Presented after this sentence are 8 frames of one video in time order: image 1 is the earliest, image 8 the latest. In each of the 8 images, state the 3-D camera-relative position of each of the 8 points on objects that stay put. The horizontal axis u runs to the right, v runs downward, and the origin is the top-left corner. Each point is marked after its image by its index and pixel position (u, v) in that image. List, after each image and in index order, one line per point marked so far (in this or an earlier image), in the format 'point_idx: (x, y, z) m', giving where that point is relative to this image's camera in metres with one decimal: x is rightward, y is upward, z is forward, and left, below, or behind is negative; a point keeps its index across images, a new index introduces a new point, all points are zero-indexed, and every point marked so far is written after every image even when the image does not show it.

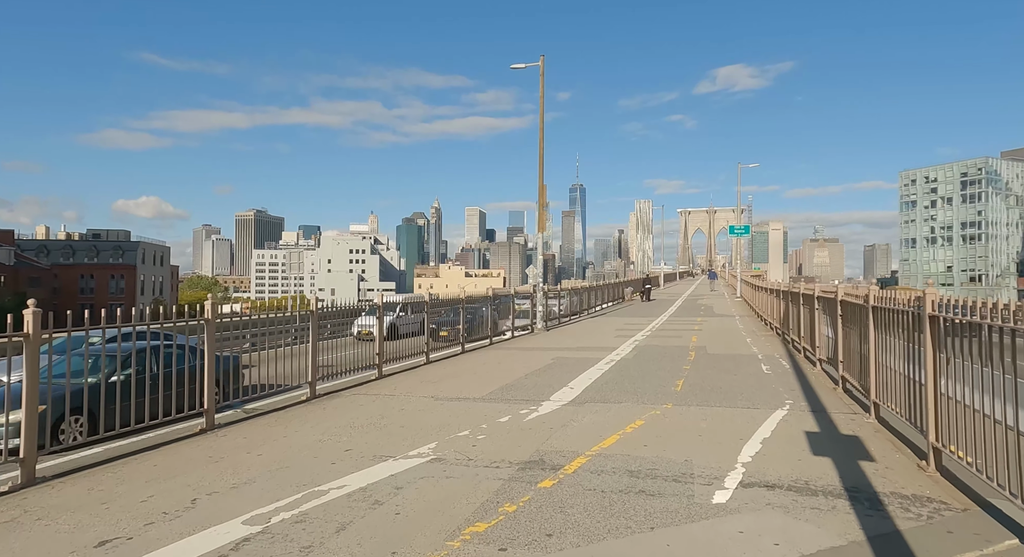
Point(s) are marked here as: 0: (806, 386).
0: (+5.0, -1.8, +11.0) m
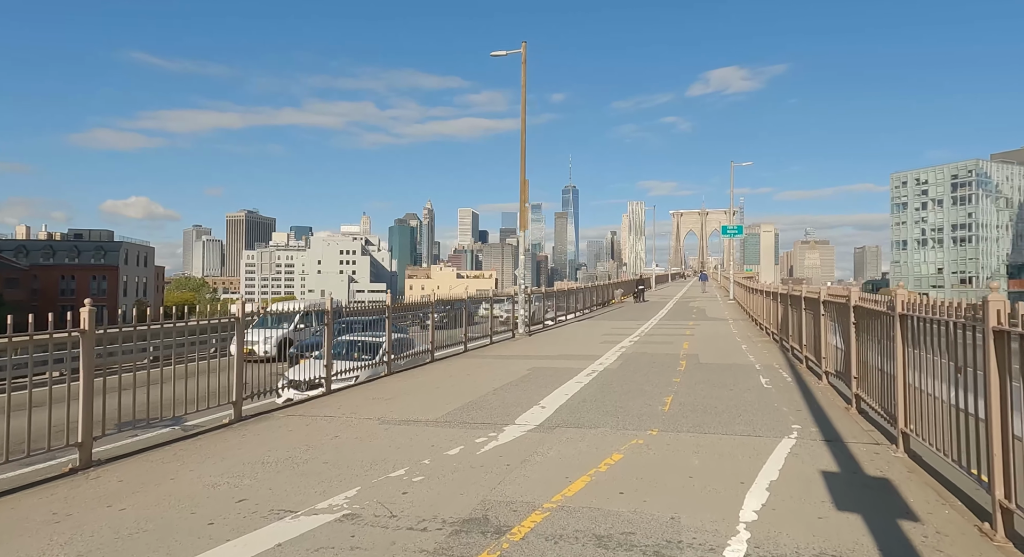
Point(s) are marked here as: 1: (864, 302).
0: (+4.4, -1.9, +9.5) m
1: (+4.9, -0.4, +9.1) m
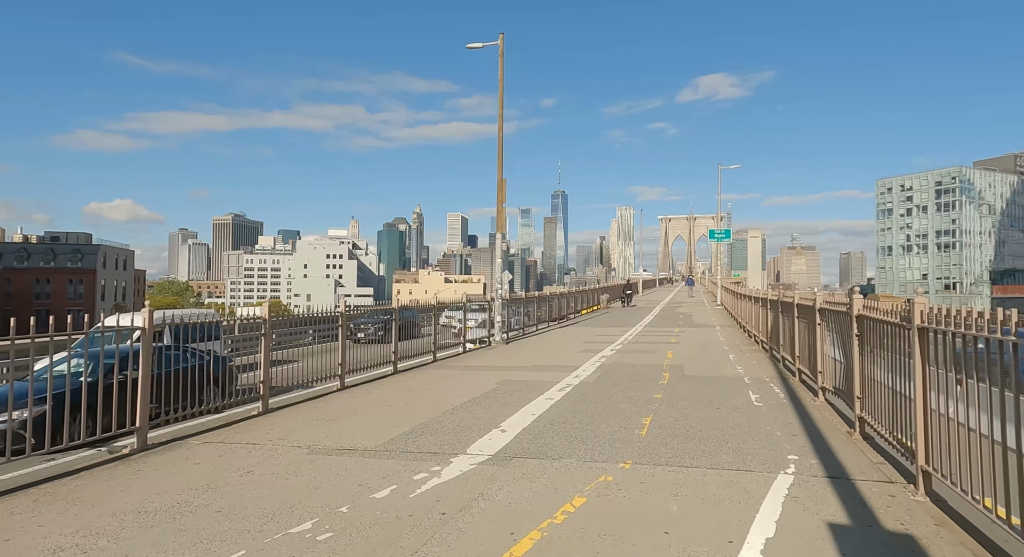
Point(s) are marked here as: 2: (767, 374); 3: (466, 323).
0: (+3.9, -1.9, +8.4) m
1: (+4.4, -0.4, +8.0) m
2: (+5.3, -2.0, +13.5) m
3: (-1.3, -1.3, +19.0) m
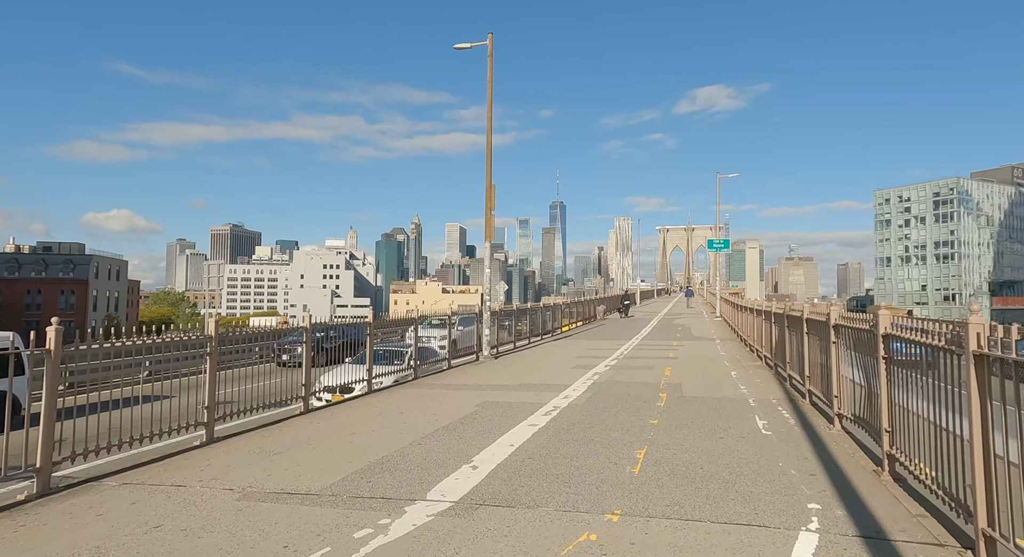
0: (+3.6, -2.1, +7.2) m
1: (+4.1, -0.6, +6.9) m
2: (+4.9, -2.2, +12.3) m
3: (-1.7, -1.6, +17.8) m
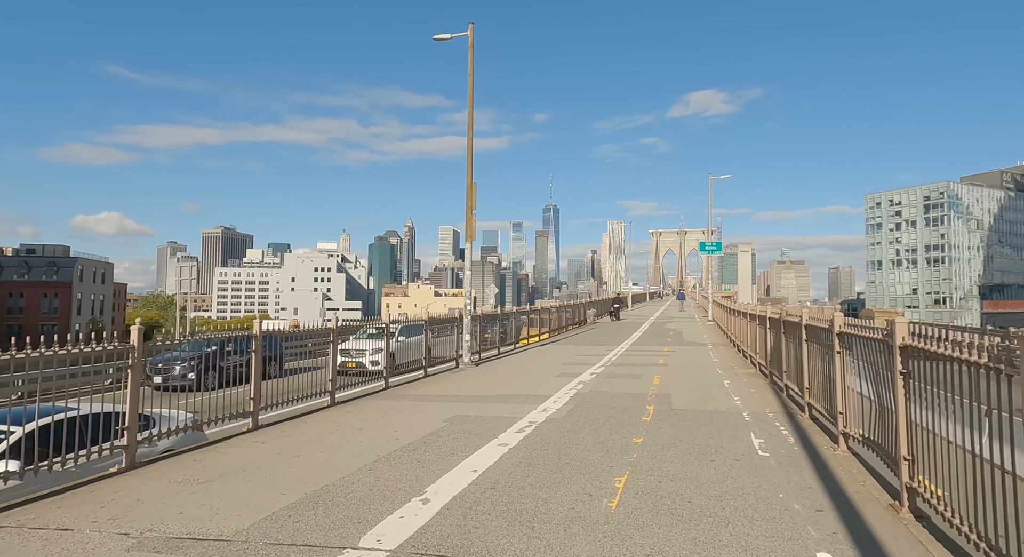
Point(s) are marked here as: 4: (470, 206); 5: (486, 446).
0: (+3.1, -2.1, +6.2) m
1: (+3.7, -0.6, +5.9) m
2: (+4.5, -2.3, +11.4) m
3: (-2.2, -1.7, +16.8) m
4: (-1.3, +2.2, +19.8) m
5: (-0.3, -2.2, +8.6) m
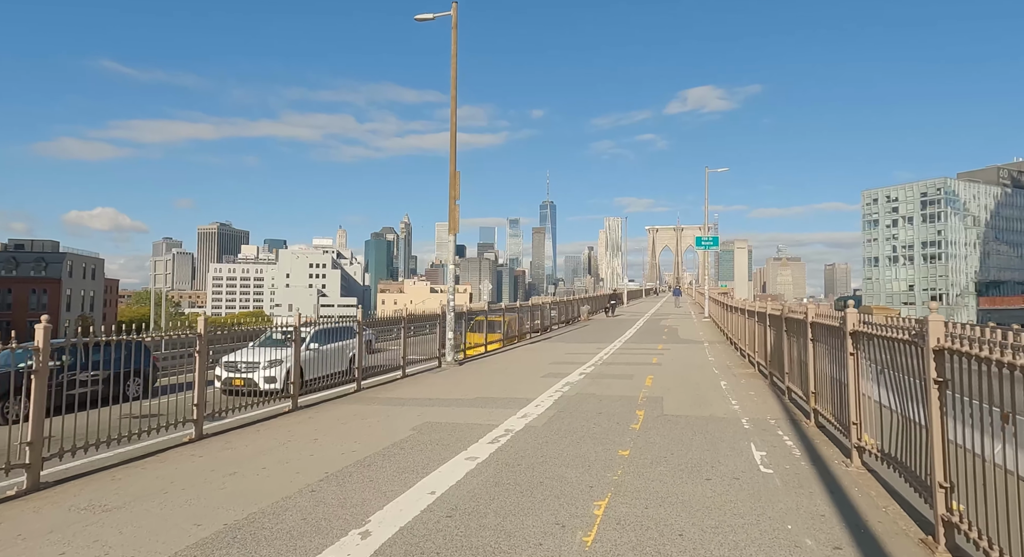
0: (+2.8, -2.0, +5.2) m
1: (+3.3, -0.5, +4.9) m
2: (+4.1, -2.1, +10.4) m
3: (-2.6, -1.5, +15.8) m
4: (-1.7, +2.4, +18.8) m
5: (-0.7, -2.1, +7.6) m
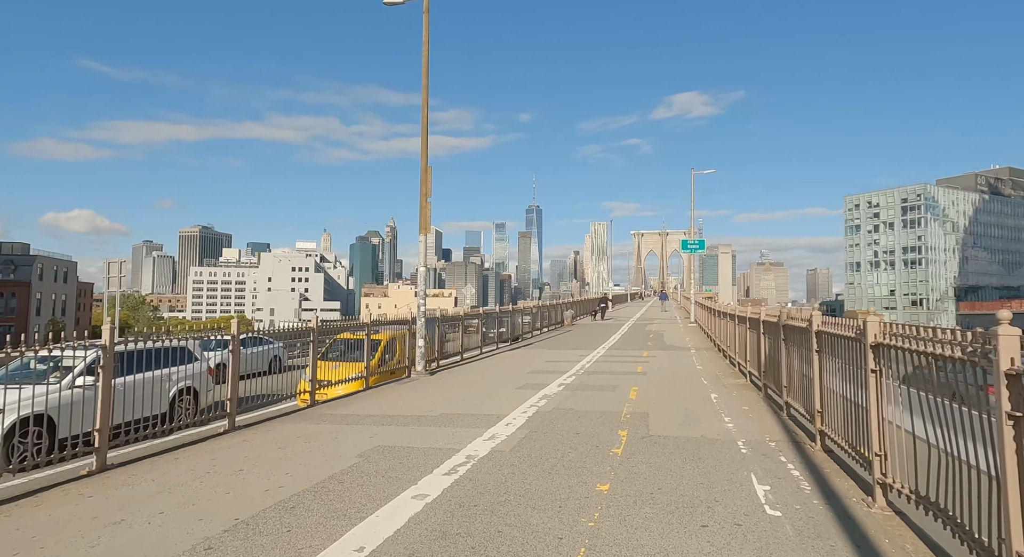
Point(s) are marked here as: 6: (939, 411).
0: (+2.4, -2.0, +4.0) m
1: (+3.0, -0.5, +3.7) m
2: (+3.6, -2.2, +9.2) m
3: (-3.2, -1.6, +14.4) m
4: (-2.3, +2.3, +17.5) m
5: (-1.1, -2.1, +6.3) m
6: (+3.3, -1.0, +5.1) m
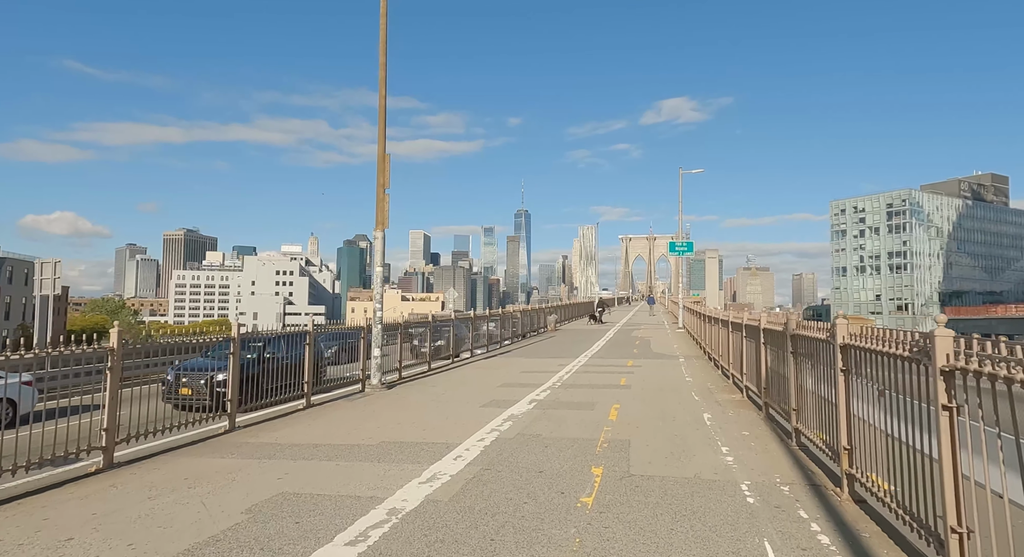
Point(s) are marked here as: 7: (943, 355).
0: (+1.9, -2.0, +2.1) m
1: (+2.5, -0.5, +1.8) m
2: (+3.0, -2.2, +7.3) m
3: (-3.9, -1.6, +12.5) m
4: (-3.1, +2.3, +15.6) m
5: (-1.7, -2.1, +4.3) m
6: (+2.7, -1.0, +3.3) m
7: (+3.0, -0.6, +4.7) m
